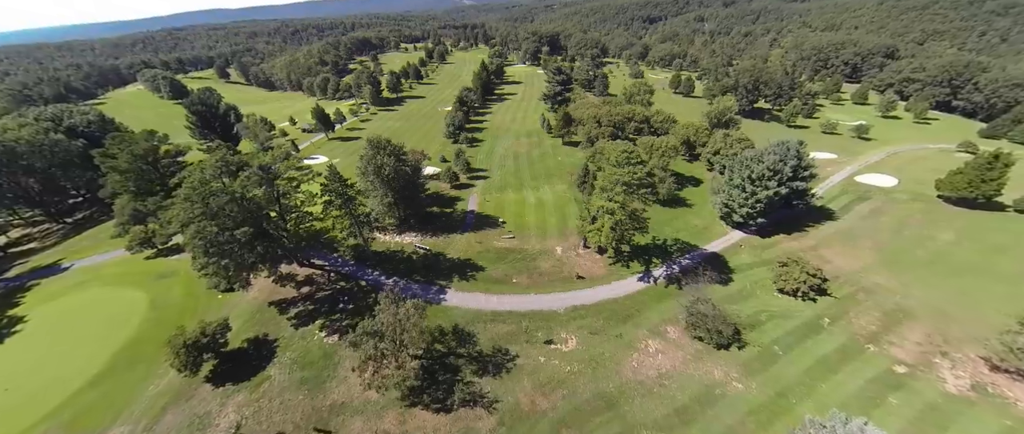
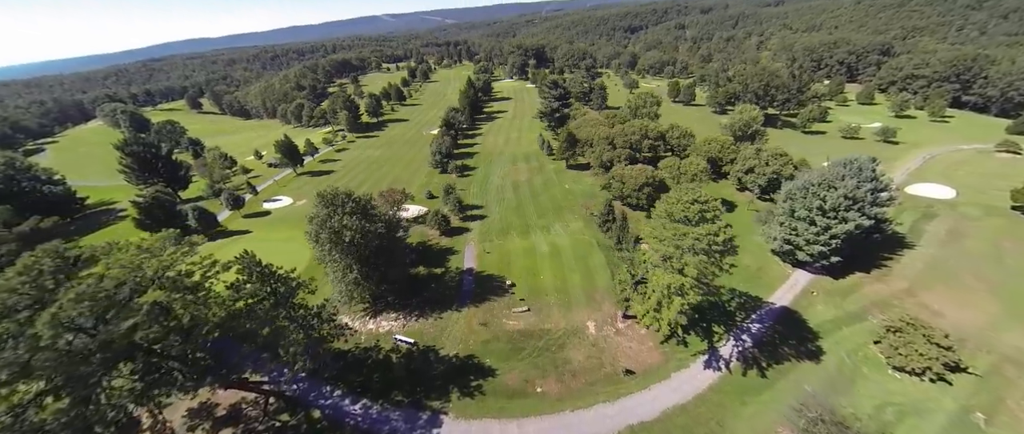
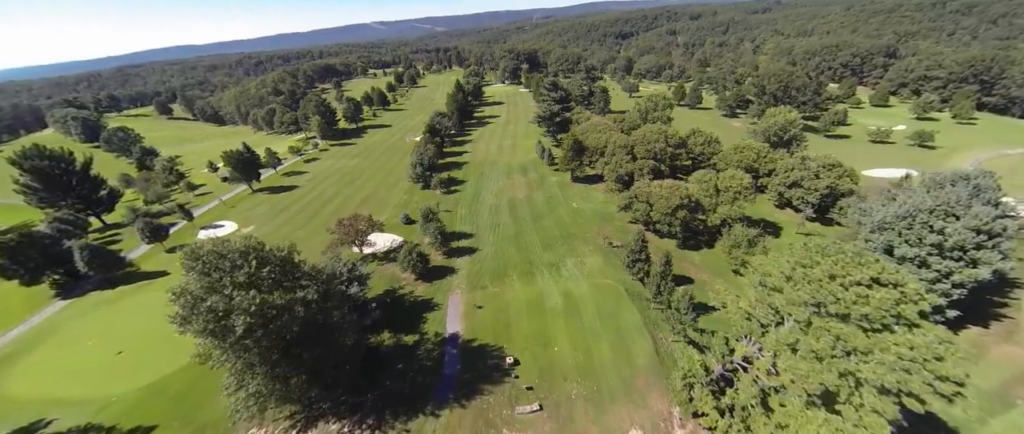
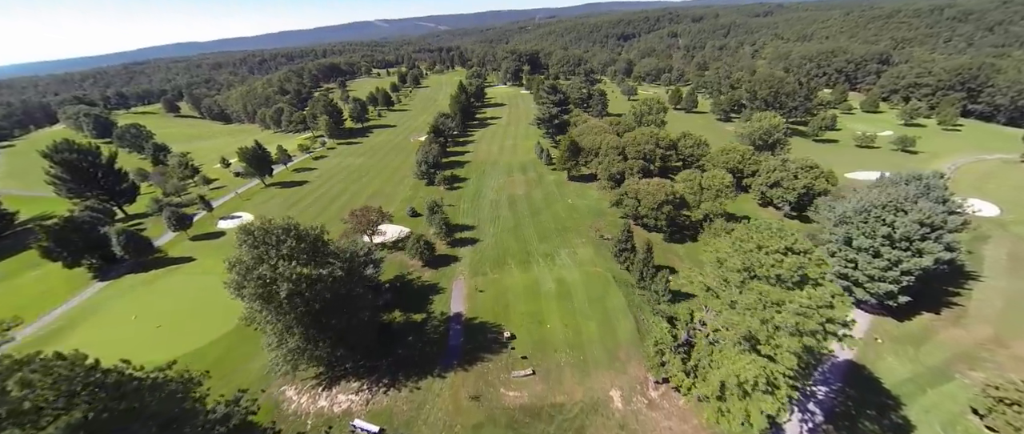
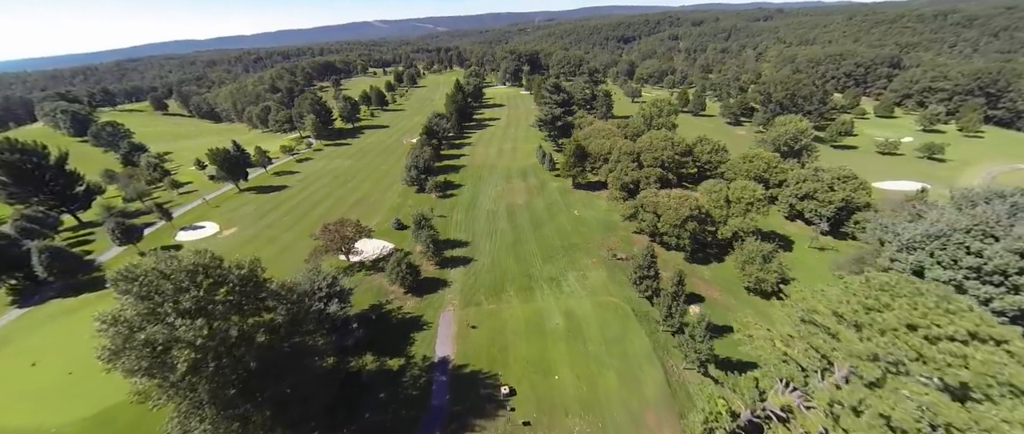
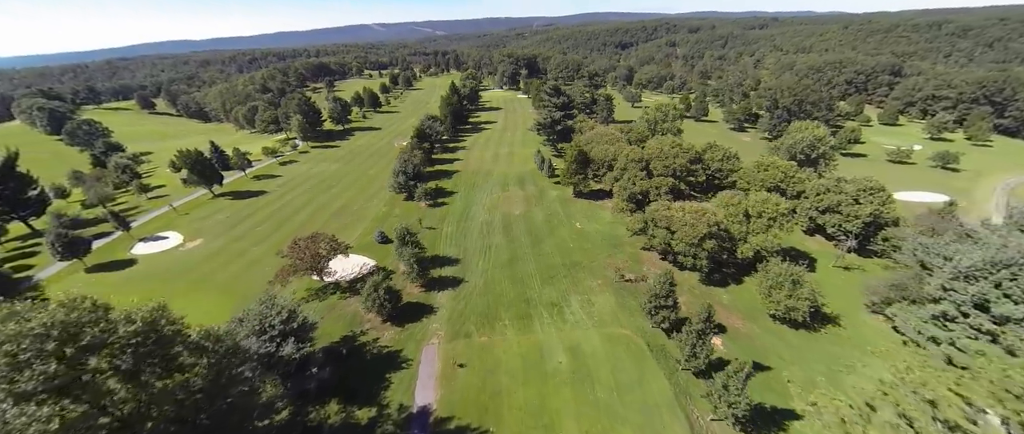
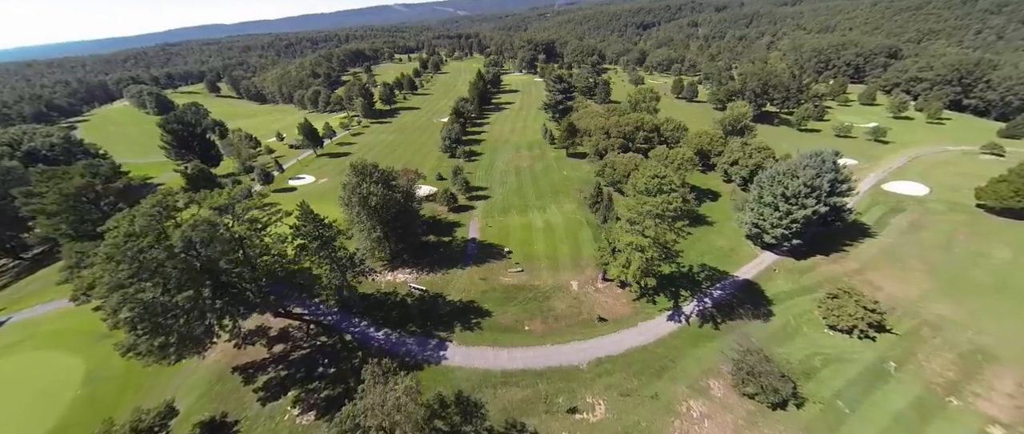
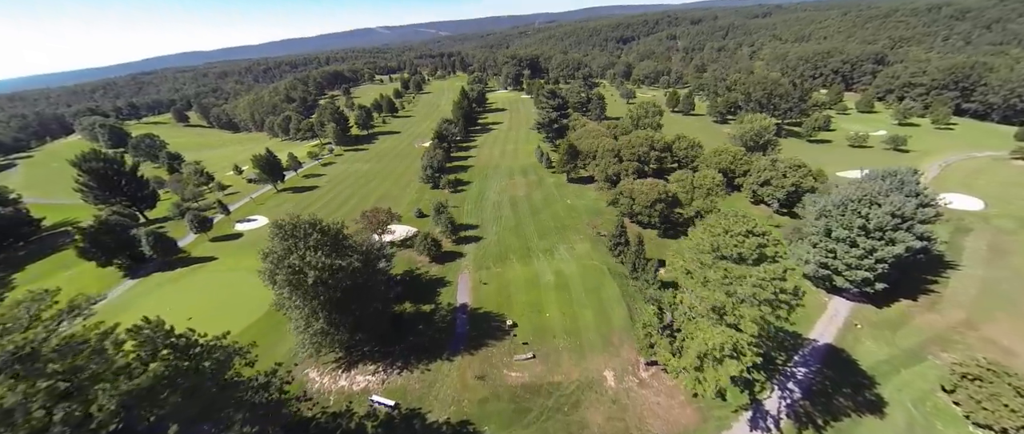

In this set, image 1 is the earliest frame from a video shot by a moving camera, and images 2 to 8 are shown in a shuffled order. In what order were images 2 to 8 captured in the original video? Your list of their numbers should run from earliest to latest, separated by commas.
7, 2, 8, 4, 3, 5, 6
